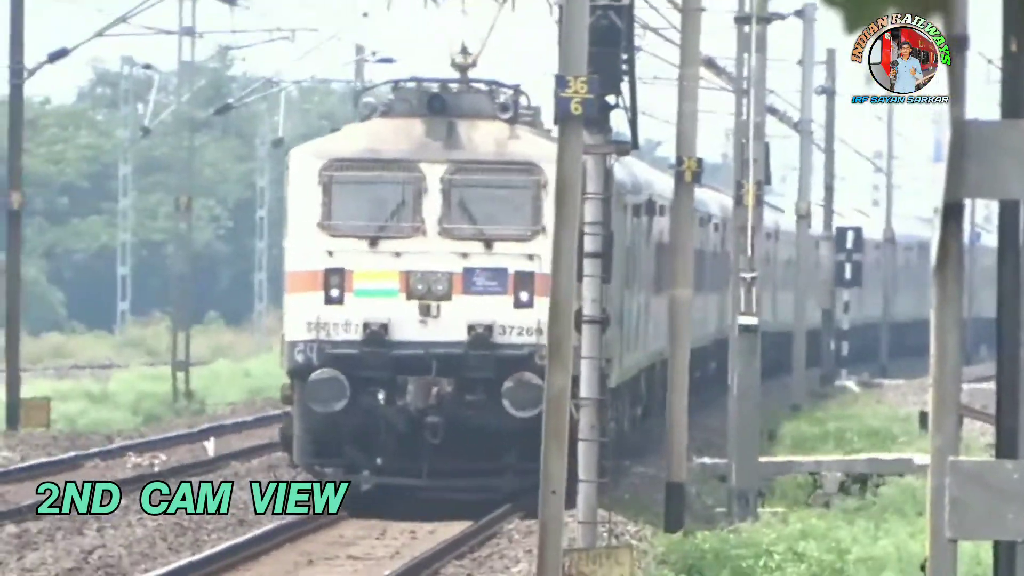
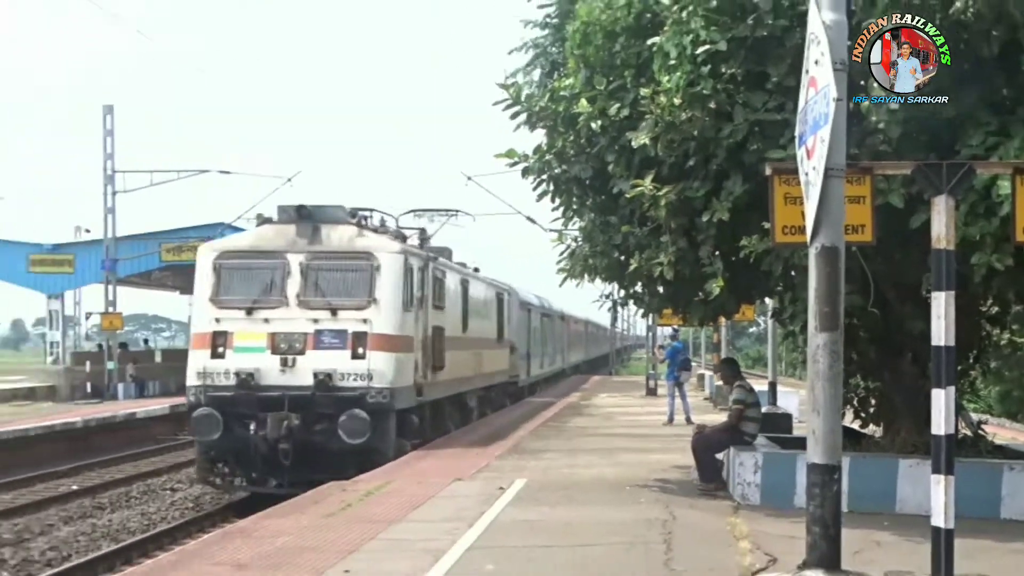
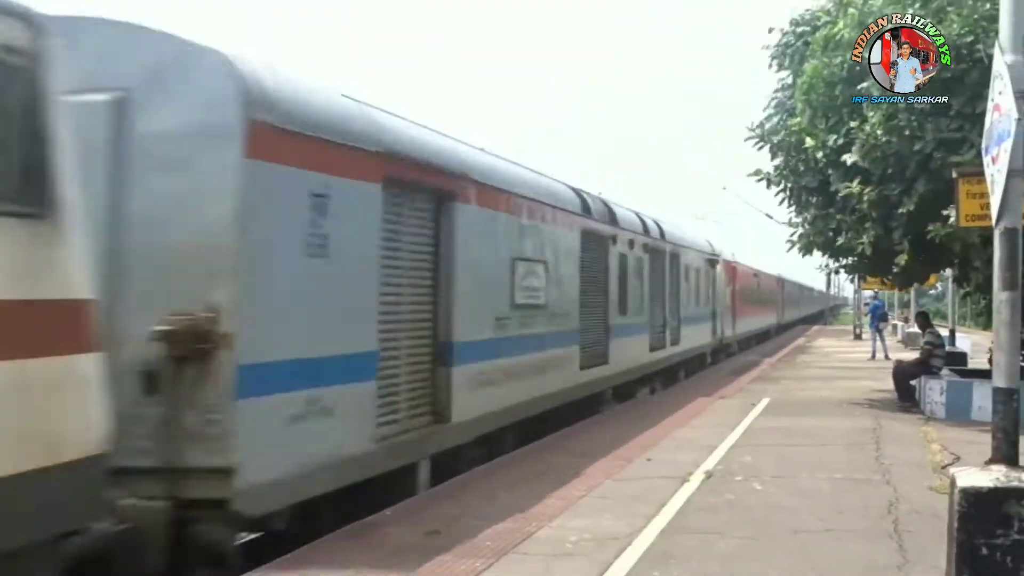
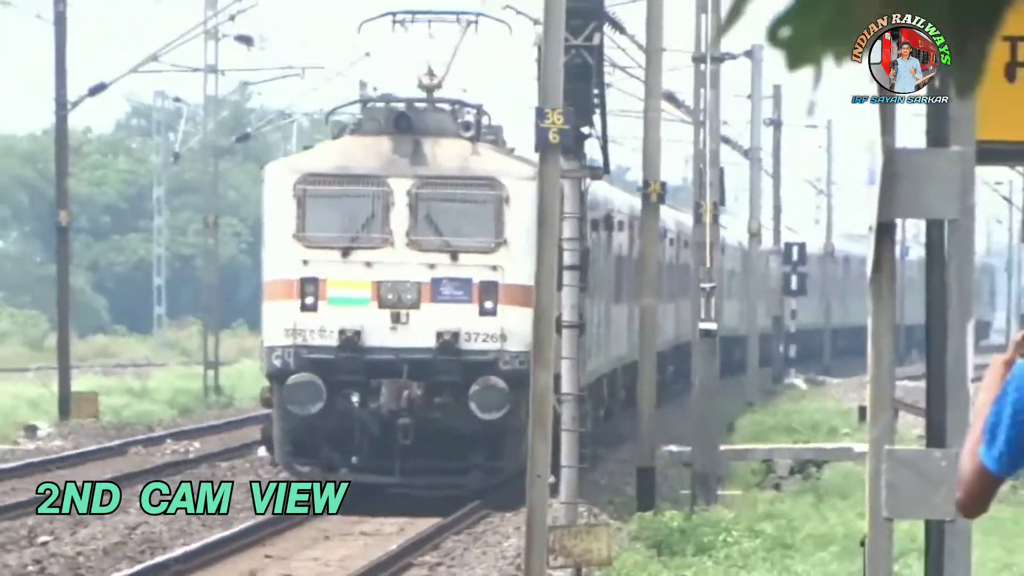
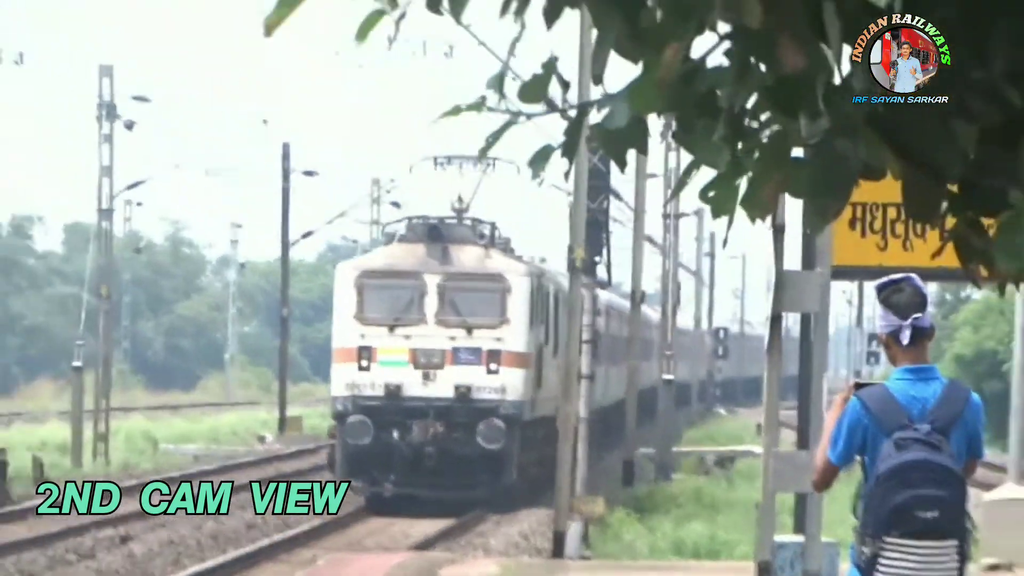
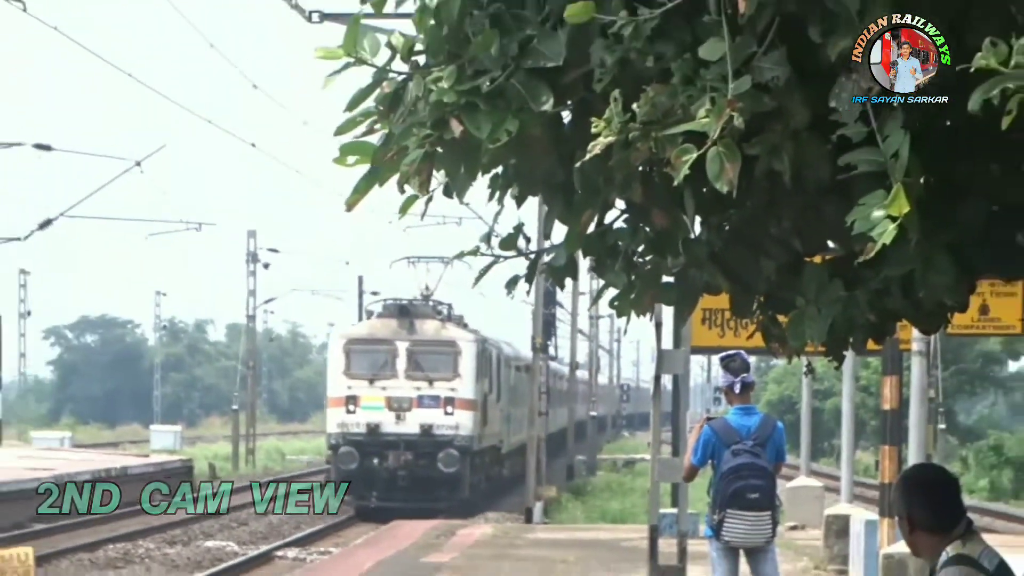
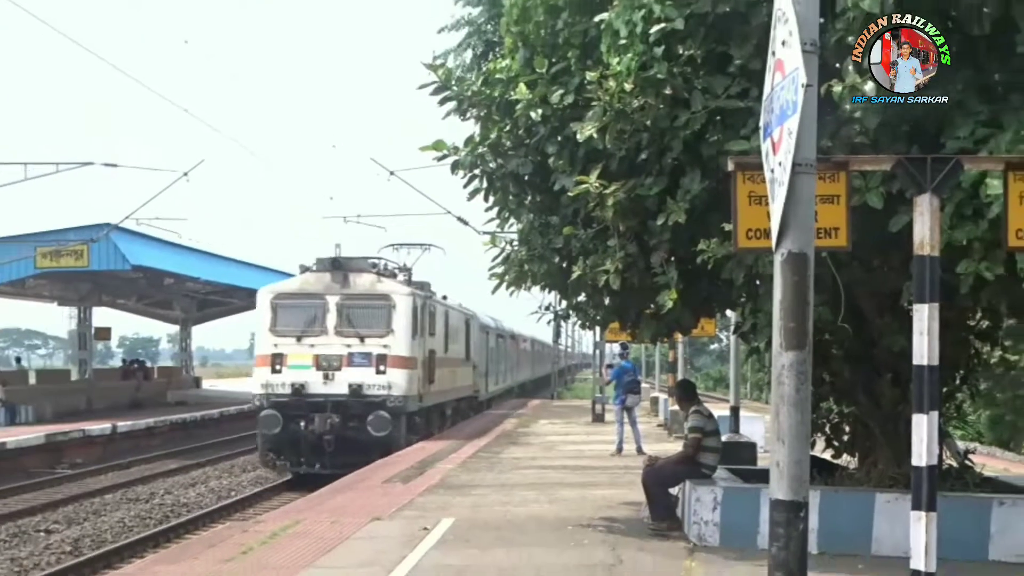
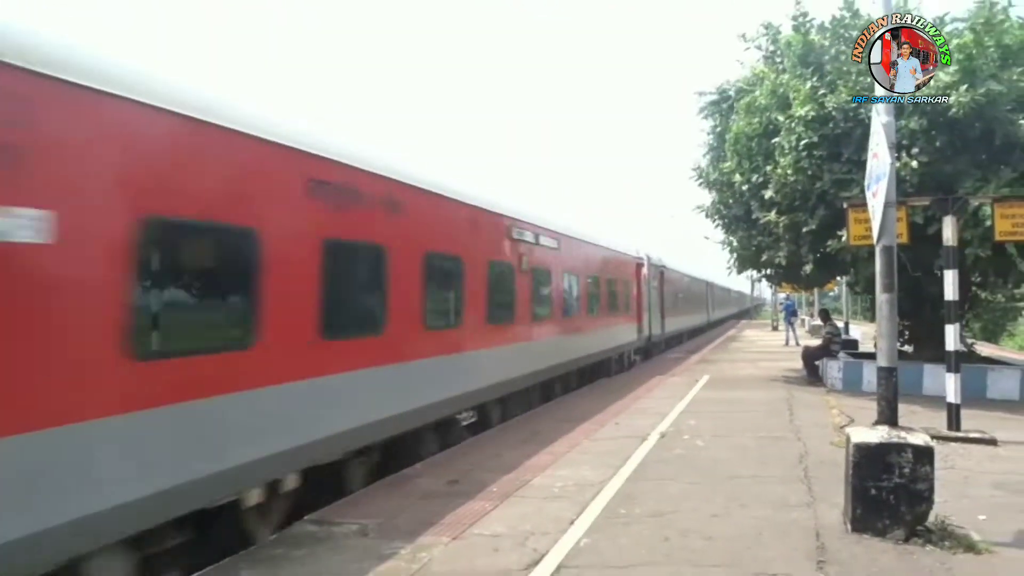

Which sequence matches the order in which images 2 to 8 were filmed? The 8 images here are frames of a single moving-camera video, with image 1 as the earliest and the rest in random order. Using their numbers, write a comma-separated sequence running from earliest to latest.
4, 5, 6, 7, 2, 3, 8
